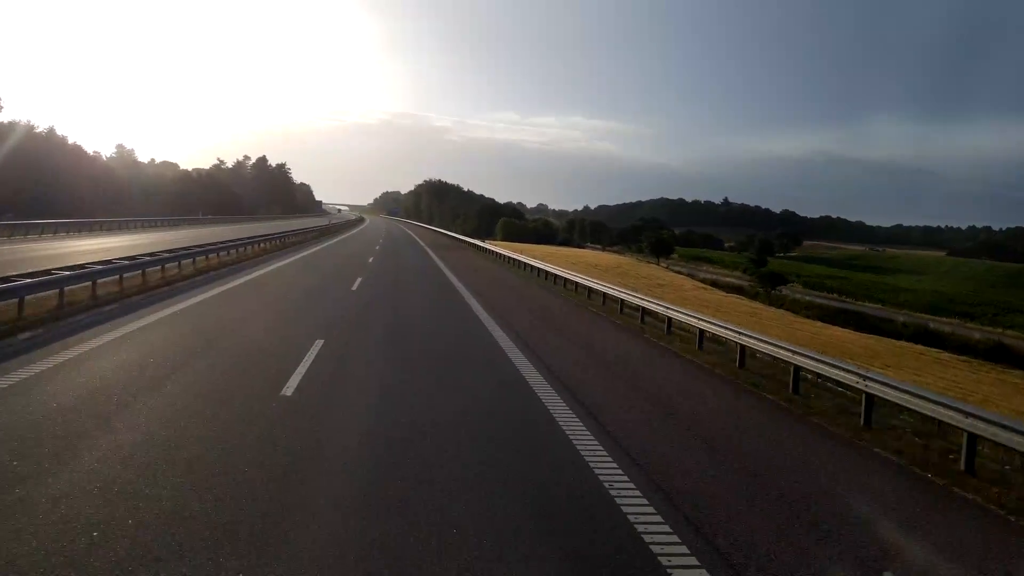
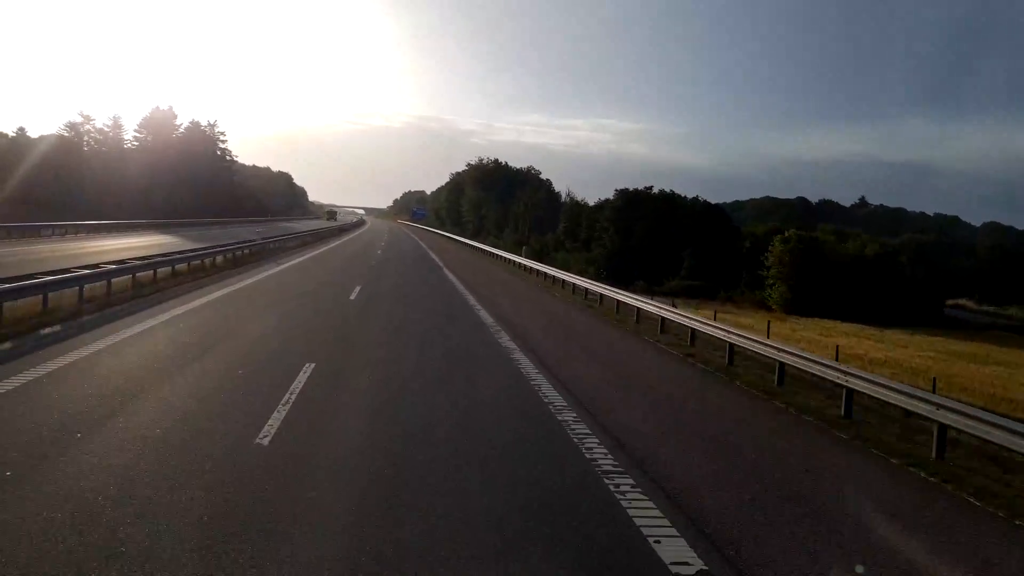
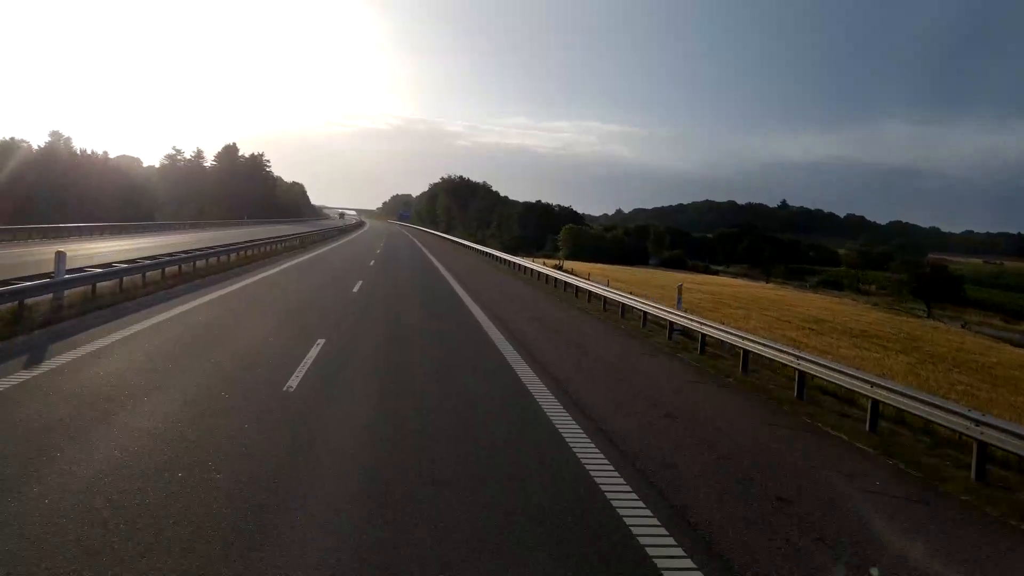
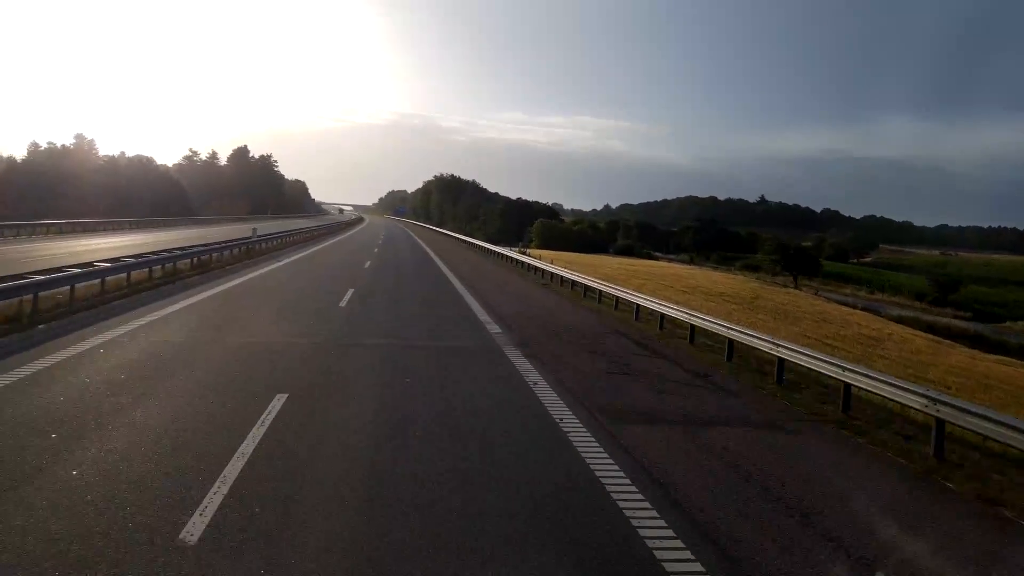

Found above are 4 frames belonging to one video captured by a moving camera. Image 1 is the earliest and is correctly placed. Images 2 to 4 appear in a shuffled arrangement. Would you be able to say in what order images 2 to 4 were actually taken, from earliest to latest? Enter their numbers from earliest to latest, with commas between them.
4, 3, 2
